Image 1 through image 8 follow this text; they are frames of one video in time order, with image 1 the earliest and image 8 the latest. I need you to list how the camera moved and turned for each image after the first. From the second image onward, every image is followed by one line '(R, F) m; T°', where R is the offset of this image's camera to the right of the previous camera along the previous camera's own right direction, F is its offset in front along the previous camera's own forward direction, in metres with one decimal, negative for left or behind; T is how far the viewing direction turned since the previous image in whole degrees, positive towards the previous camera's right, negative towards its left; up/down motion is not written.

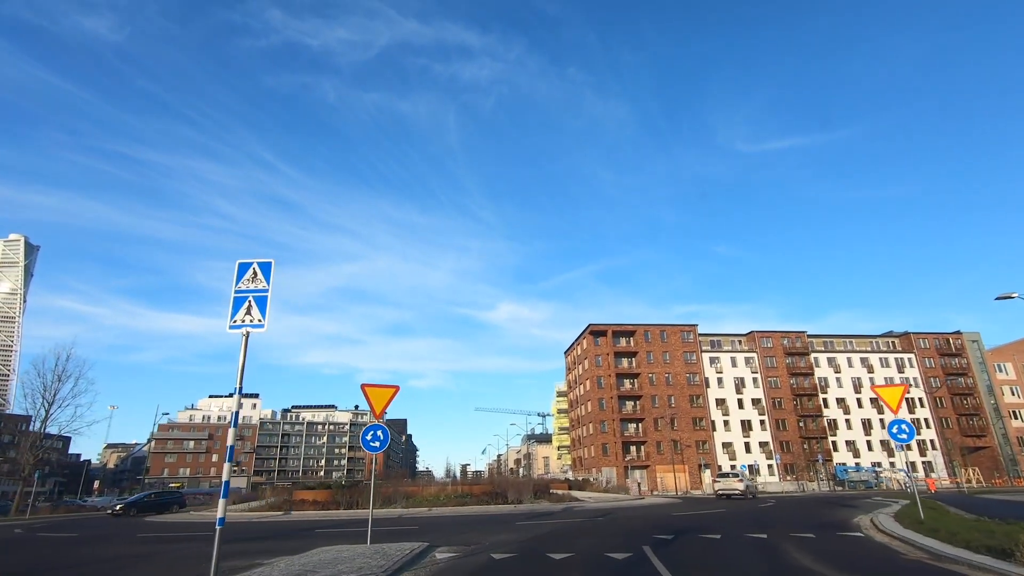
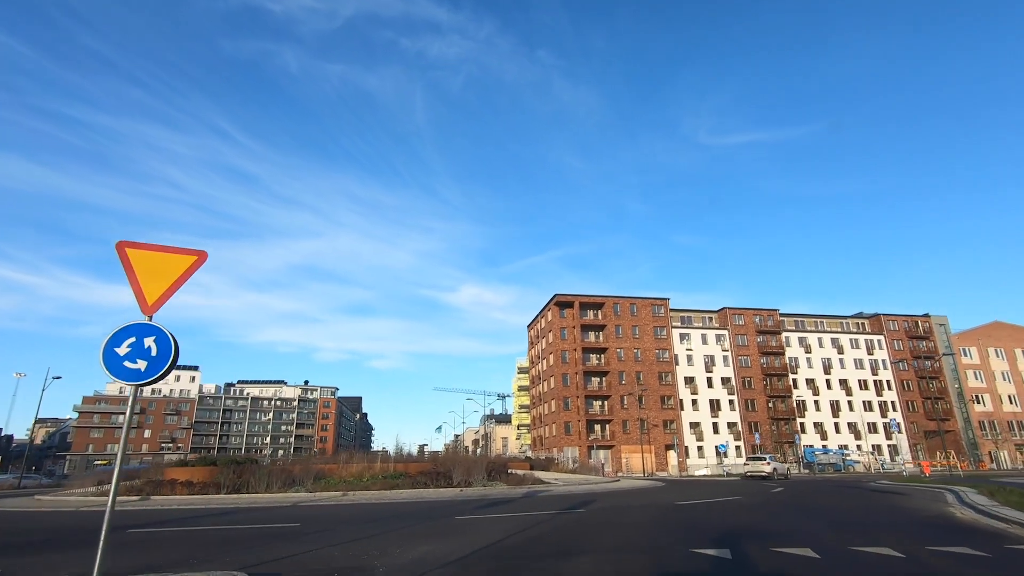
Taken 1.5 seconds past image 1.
(+0.4, +5.8) m; +4°
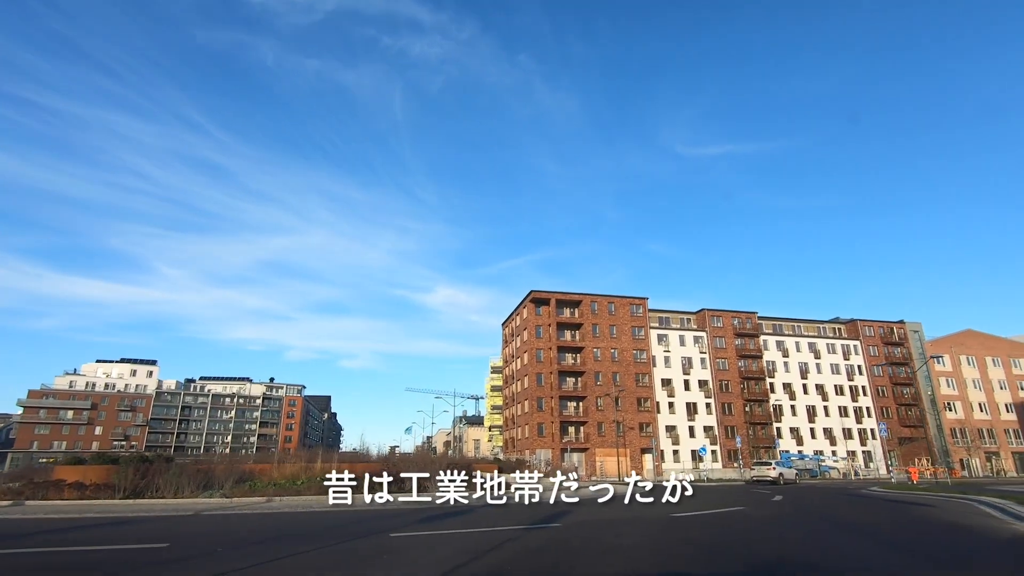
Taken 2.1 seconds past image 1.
(+0.2, +2.6) m; +2°
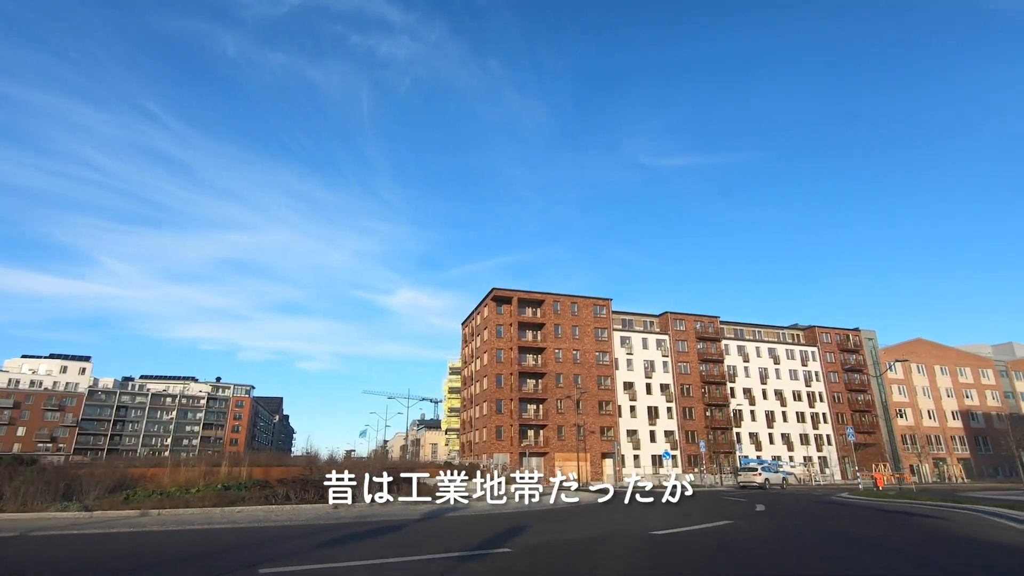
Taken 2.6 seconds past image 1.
(+0.3, +2.4) m; +4°
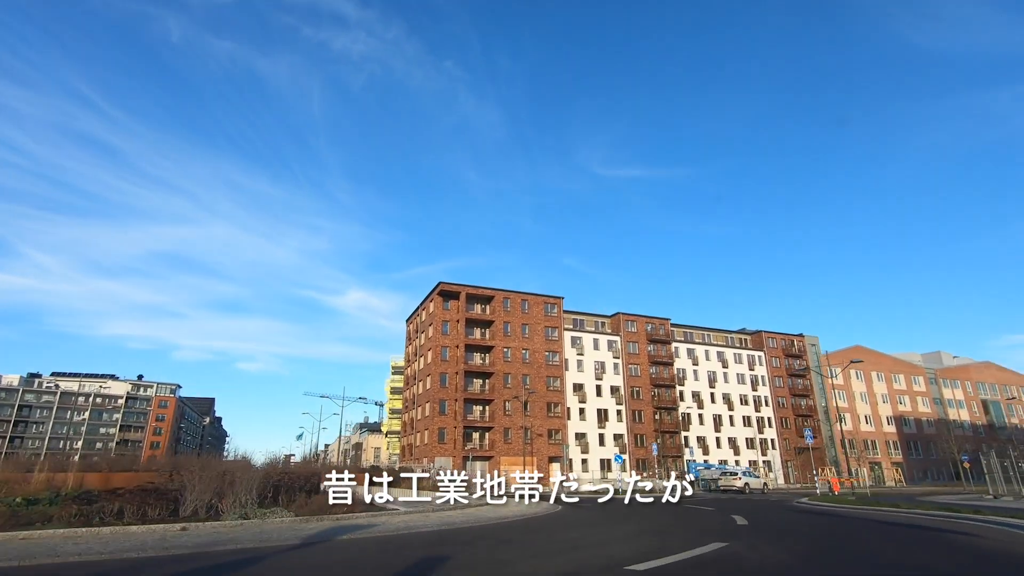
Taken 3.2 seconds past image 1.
(+0.4, +3.0) m; +5°
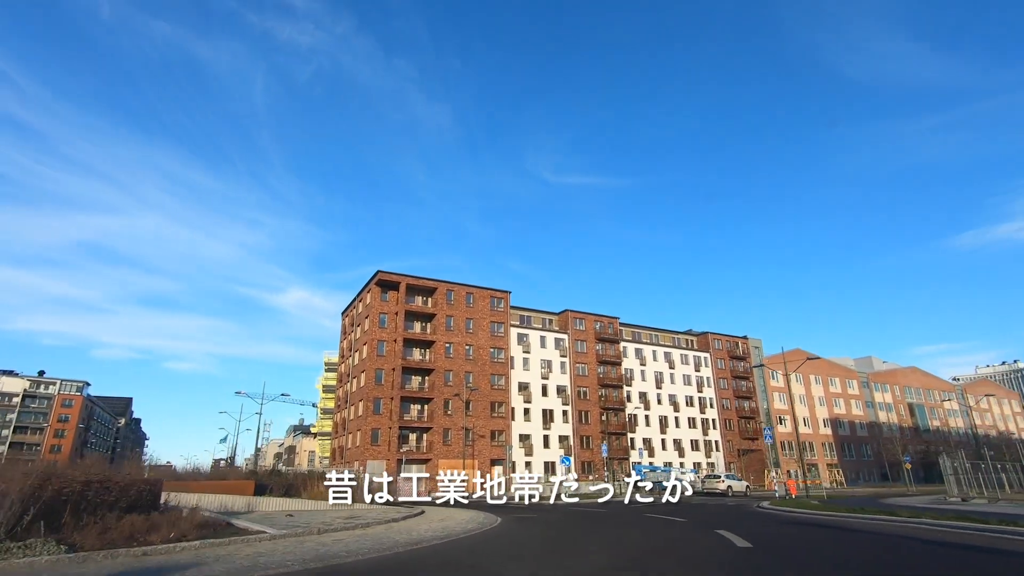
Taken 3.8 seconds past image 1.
(+0.3, +3.4) m; +5°
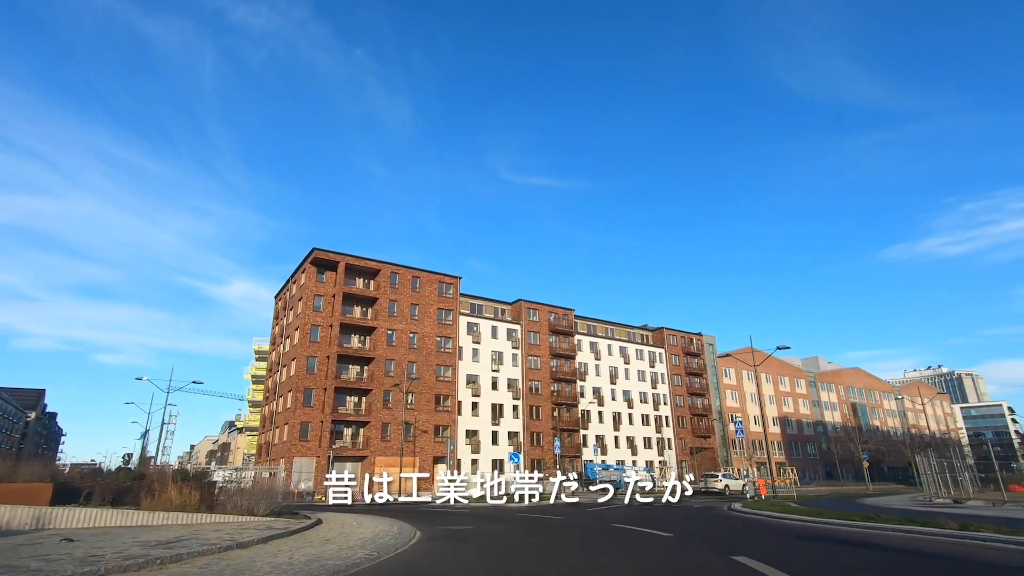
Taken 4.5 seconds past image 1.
(+0.4, +3.9) m; +5°
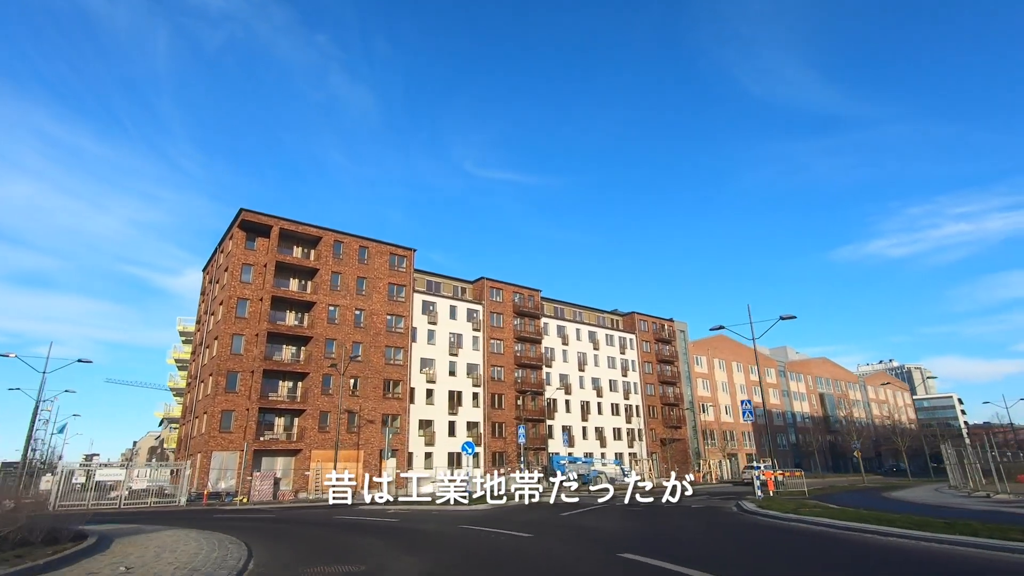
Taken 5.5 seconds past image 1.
(+0.4, +5.7) m; +4°
